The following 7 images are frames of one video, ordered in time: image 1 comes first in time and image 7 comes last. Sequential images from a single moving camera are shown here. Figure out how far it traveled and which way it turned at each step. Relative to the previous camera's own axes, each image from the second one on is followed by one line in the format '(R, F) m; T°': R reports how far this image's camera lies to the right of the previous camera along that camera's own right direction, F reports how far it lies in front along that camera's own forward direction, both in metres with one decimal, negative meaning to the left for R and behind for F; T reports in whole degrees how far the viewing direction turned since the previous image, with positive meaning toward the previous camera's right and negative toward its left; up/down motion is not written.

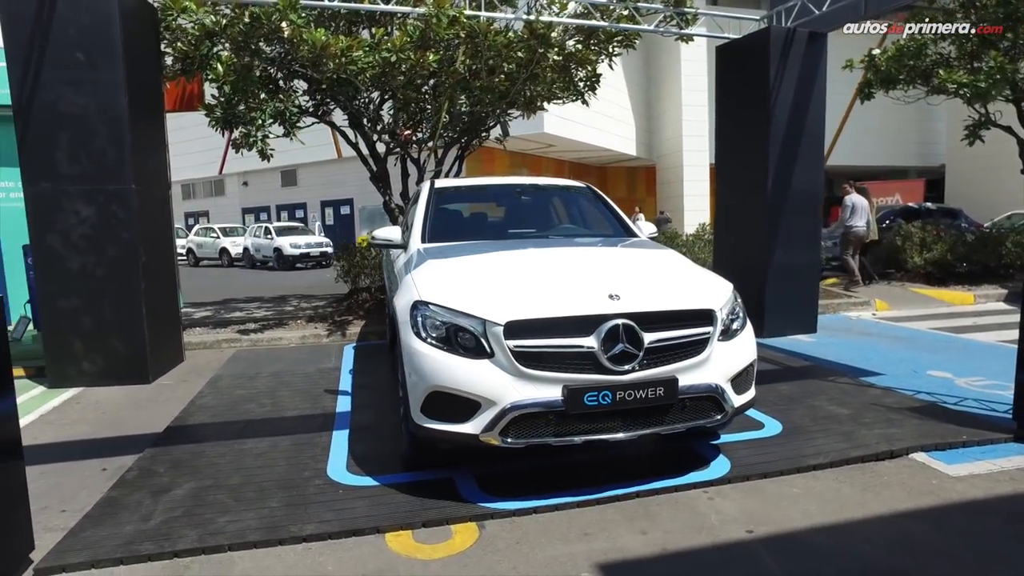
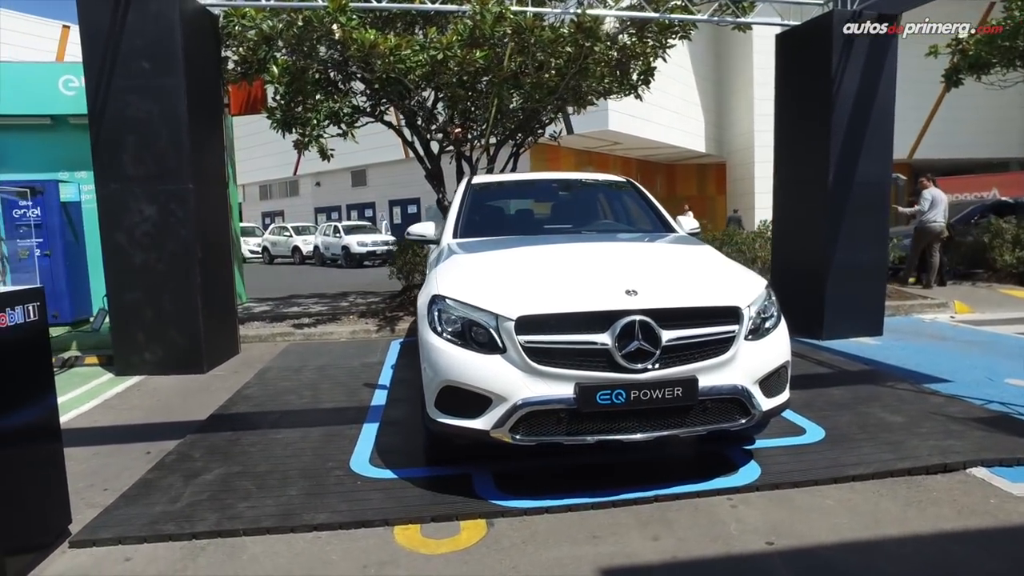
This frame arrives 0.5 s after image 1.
(+0.3, +0.1) m; -6°
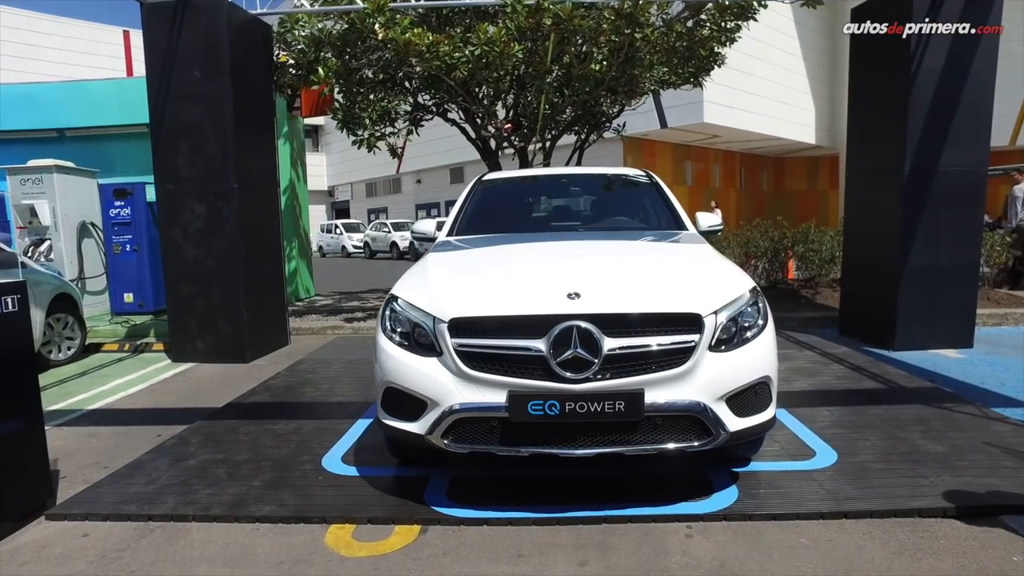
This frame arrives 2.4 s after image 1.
(+0.9, +0.2) m; -10°
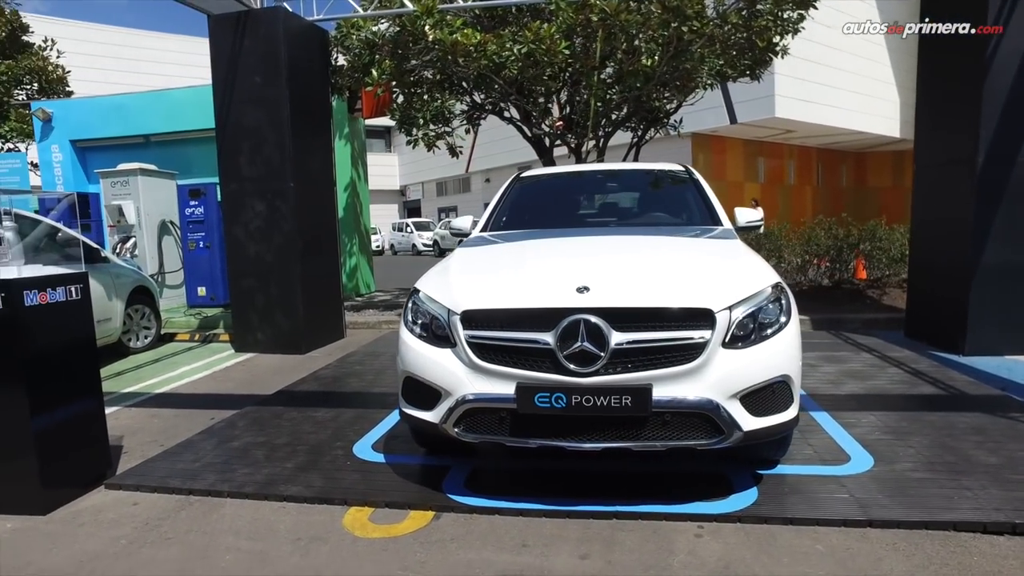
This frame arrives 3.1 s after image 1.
(+0.3, 0.0) m; -7°
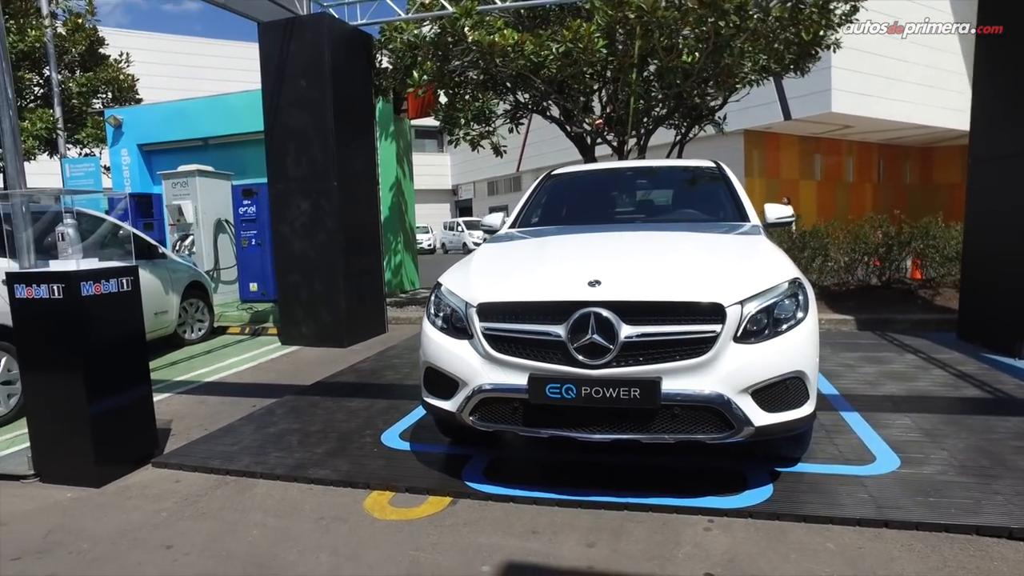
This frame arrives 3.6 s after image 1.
(+0.2, -0.1) m; -5°
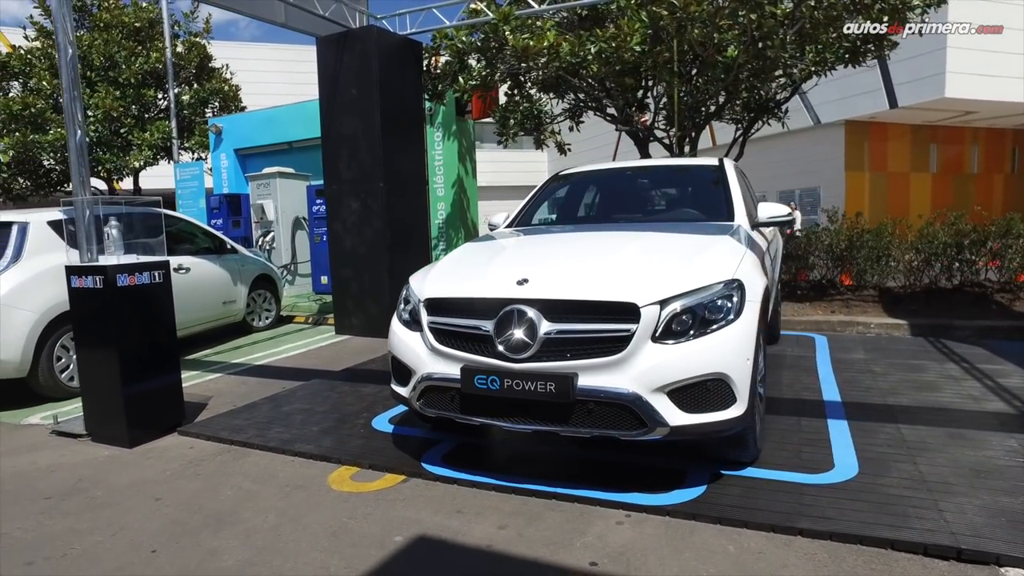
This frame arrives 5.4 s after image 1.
(+0.9, -0.1) m; -10°
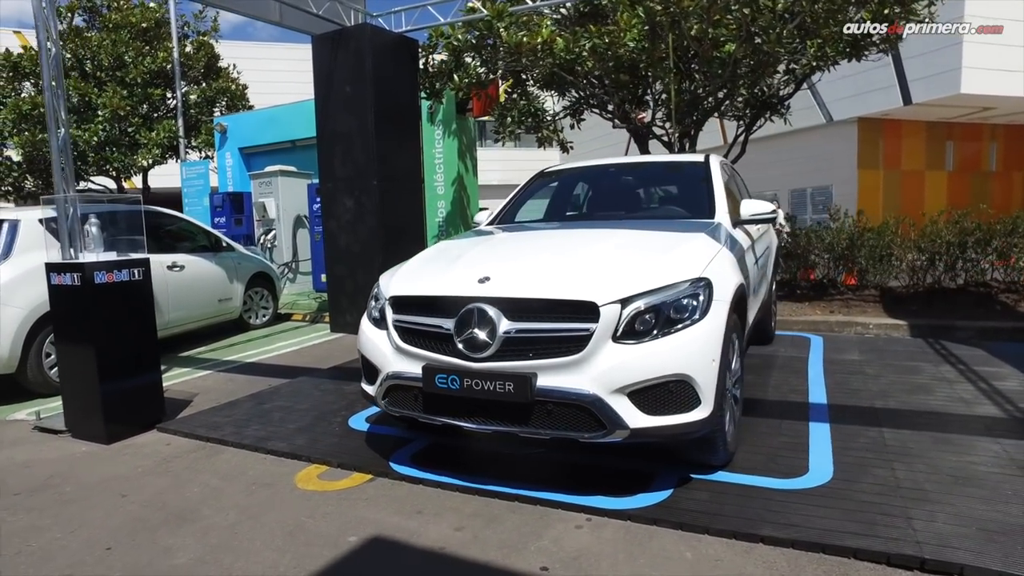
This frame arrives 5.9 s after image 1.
(+0.3, +0.1) m; -2°
